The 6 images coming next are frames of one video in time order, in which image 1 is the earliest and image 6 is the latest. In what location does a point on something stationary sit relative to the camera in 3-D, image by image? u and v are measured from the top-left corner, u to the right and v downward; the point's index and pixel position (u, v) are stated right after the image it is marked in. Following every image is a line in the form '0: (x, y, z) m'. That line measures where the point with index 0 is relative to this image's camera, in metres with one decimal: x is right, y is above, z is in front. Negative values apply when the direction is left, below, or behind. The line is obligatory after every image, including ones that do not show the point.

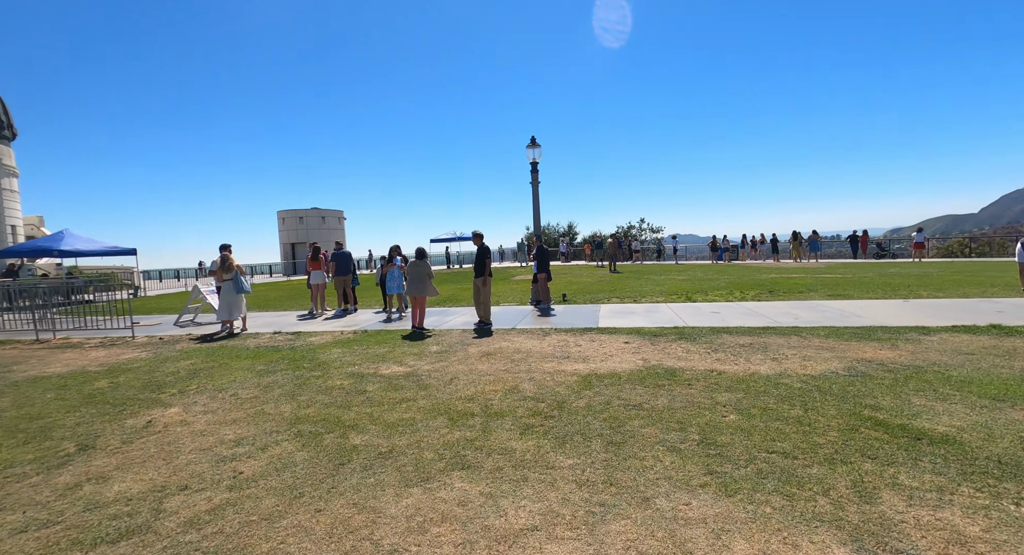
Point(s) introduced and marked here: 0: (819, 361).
0: (+3.6, -1.0, +6.0) m
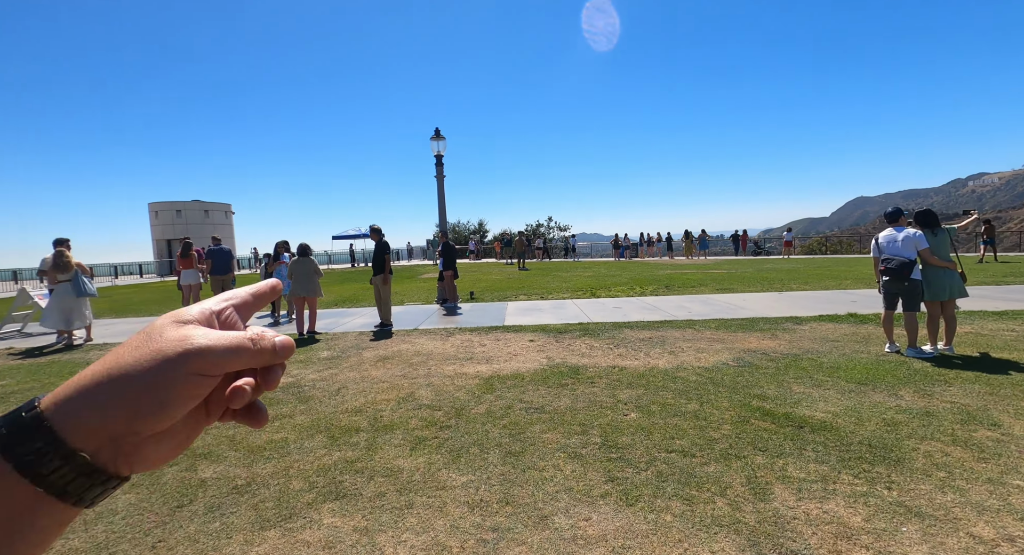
0: (+2.4, -0.9, +6.2) m
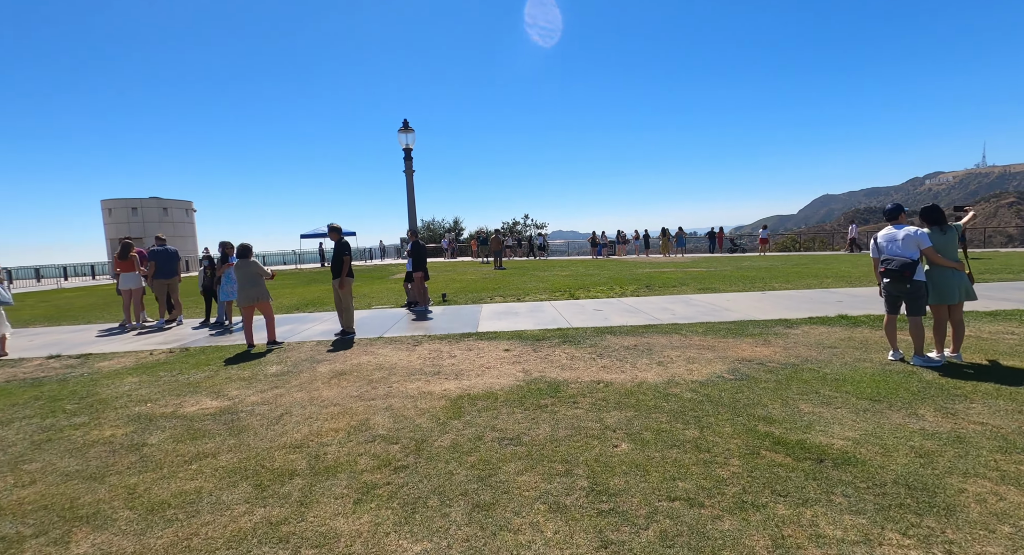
0: (+2.1, -1.0, +5.7) m
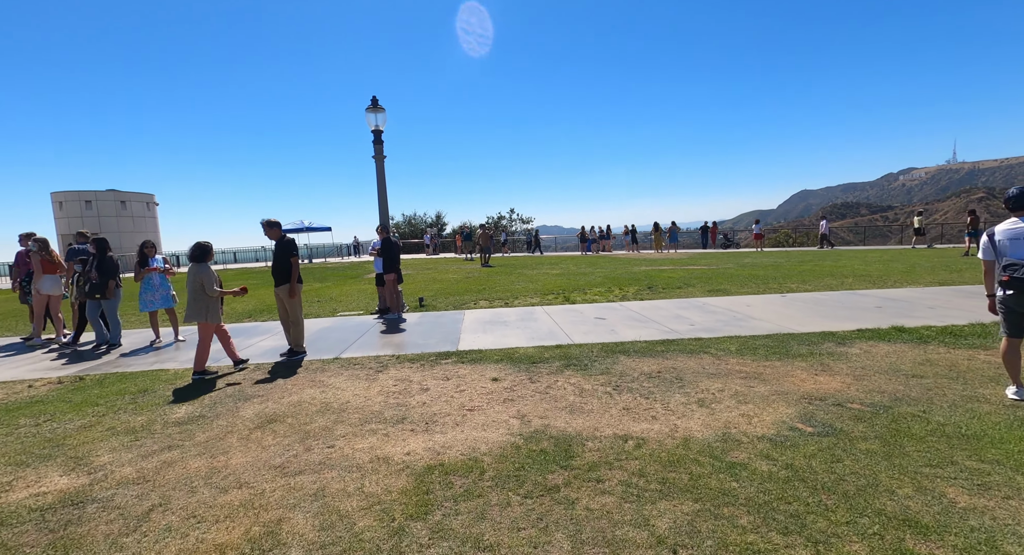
0: (+2.0, -1.0, +4.2) m
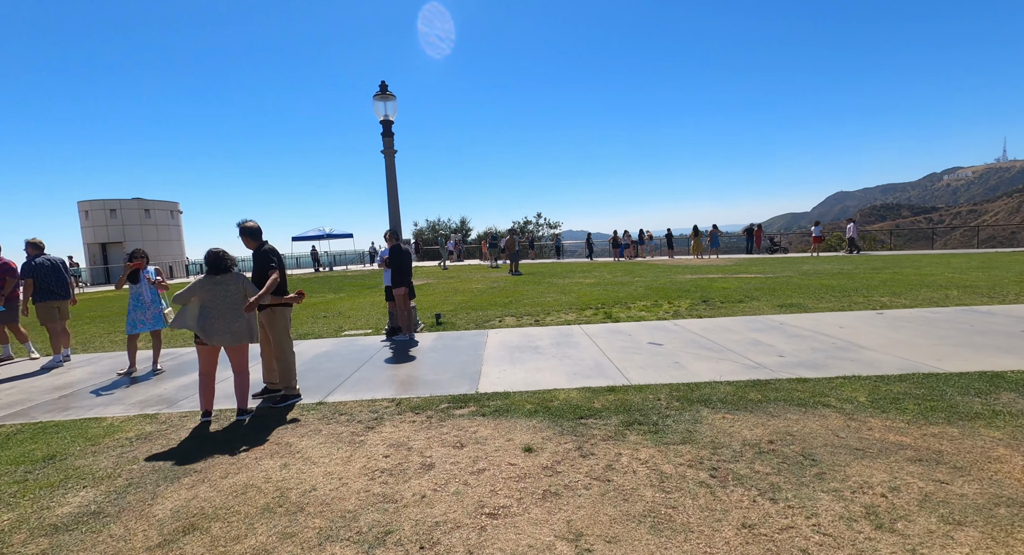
0: (+2.3, -1.2, +2.4) m
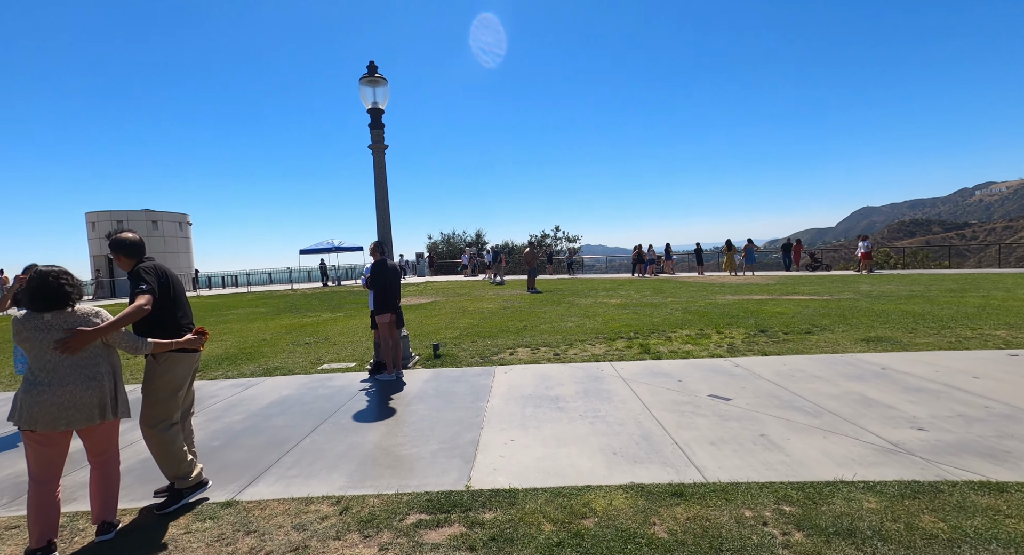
0: (+2.2, -1.4, +0.5) m
